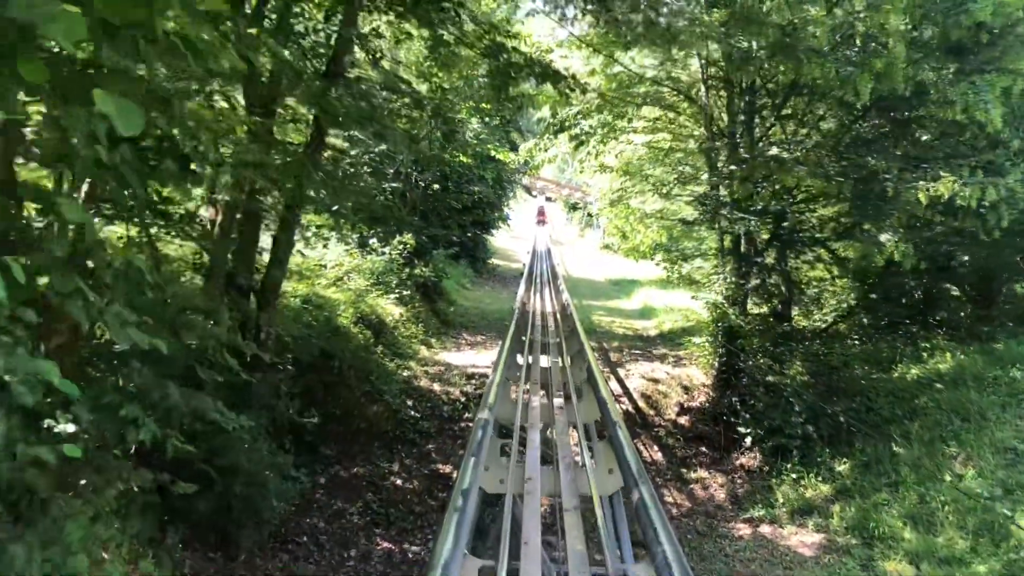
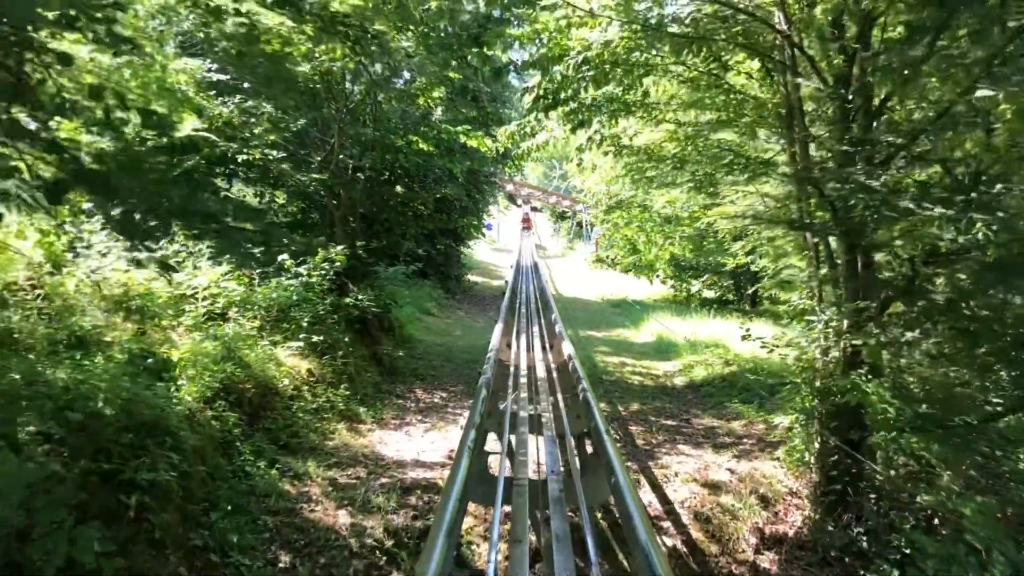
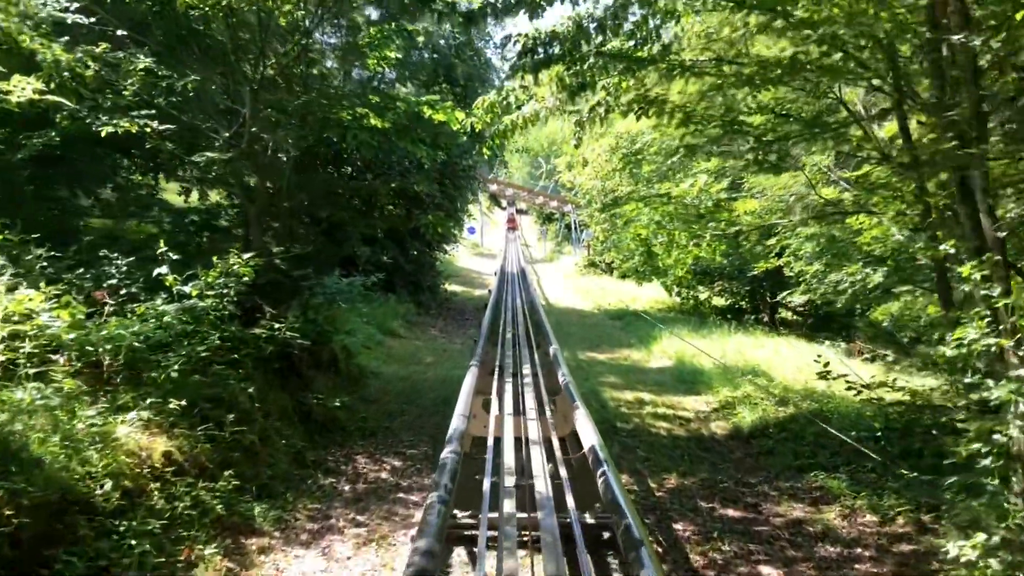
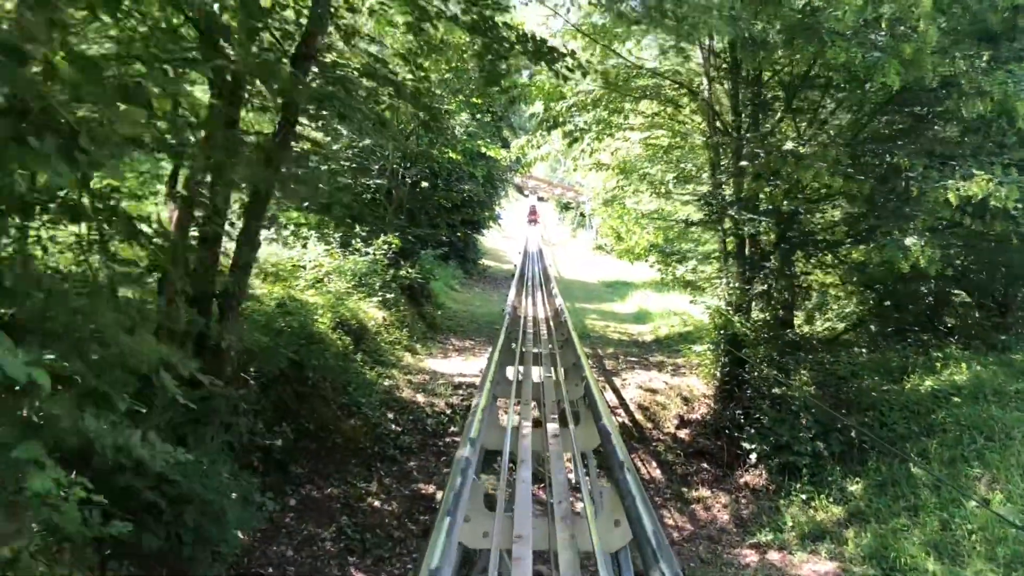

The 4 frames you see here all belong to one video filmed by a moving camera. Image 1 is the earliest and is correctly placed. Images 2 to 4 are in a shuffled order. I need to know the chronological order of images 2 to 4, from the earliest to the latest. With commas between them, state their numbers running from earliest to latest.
4, 2, 3
